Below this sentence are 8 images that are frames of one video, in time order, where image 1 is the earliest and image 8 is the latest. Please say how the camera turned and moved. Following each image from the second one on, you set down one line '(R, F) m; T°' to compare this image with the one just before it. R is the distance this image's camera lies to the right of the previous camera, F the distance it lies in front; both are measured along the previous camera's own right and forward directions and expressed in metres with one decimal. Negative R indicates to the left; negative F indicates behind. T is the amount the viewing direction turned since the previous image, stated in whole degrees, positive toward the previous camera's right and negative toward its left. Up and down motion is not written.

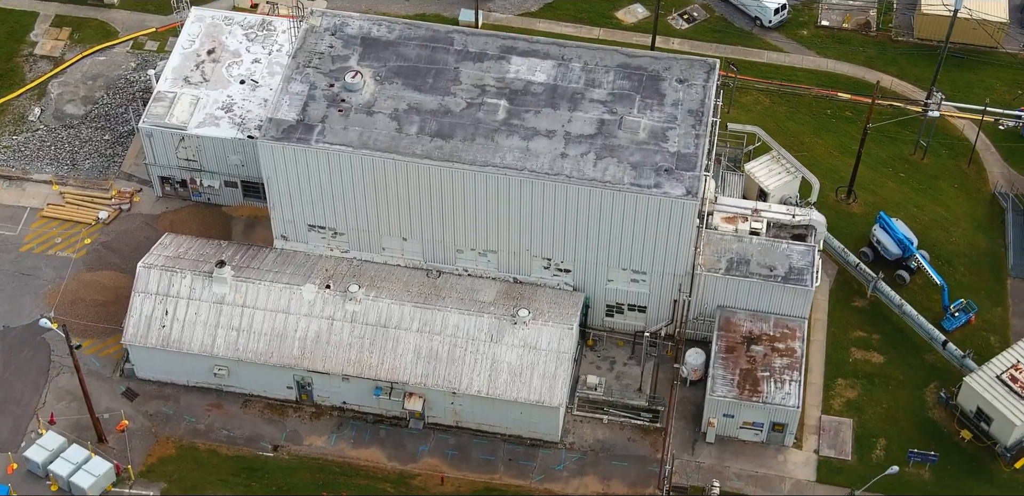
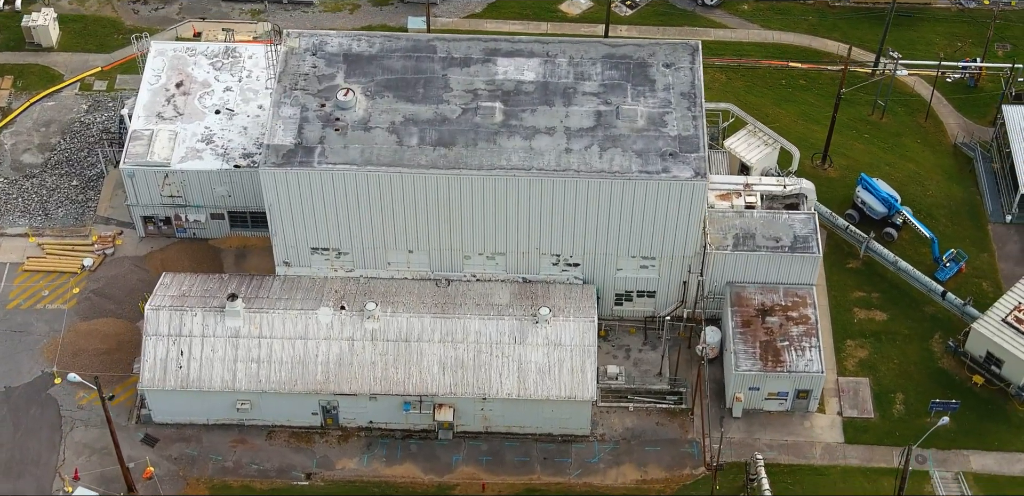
(-5.4, +0.2) m; +5°
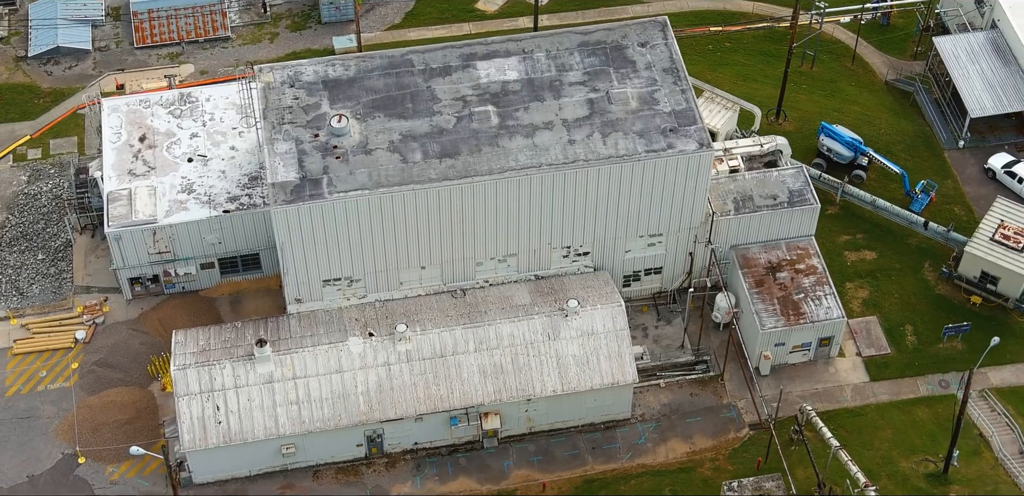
(-7.9, +0.5) m; +8°
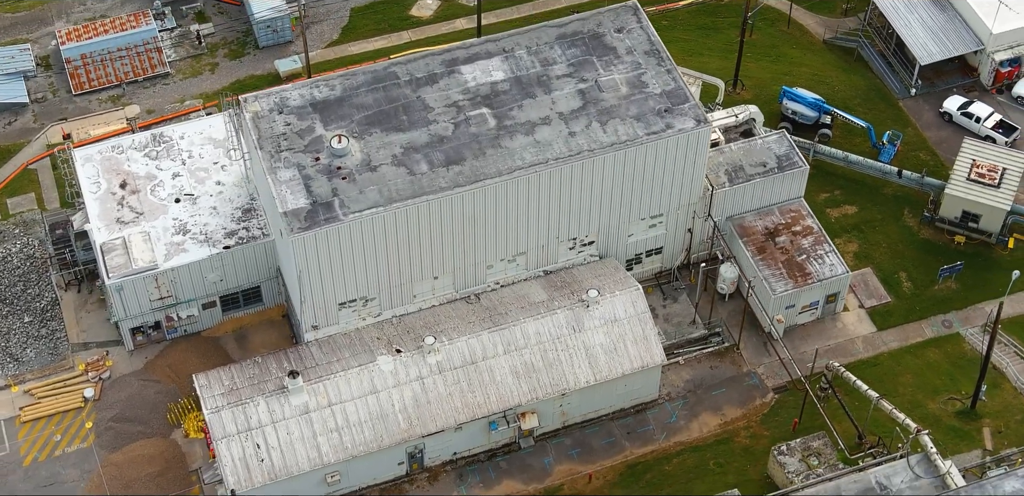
(-6.3, +0.3) m; +6°
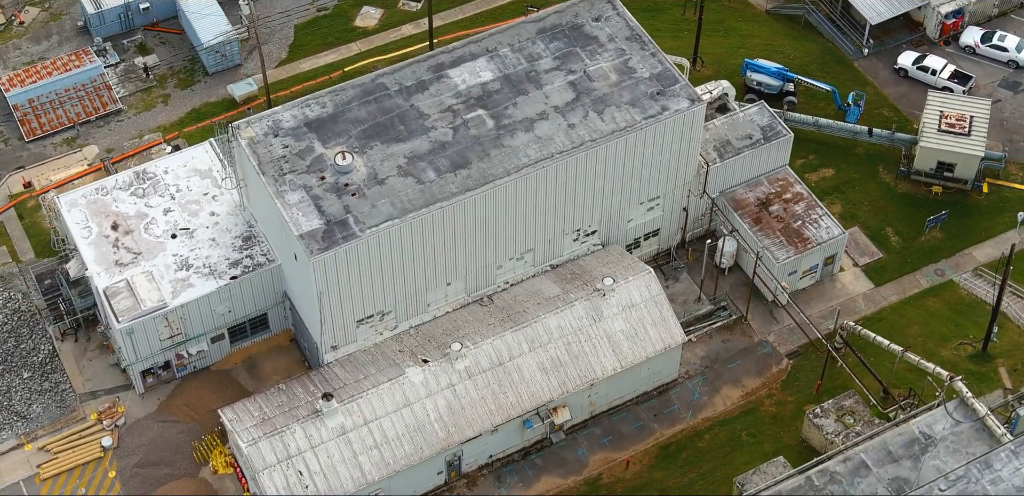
(-5.4, +0.2) m; +5°
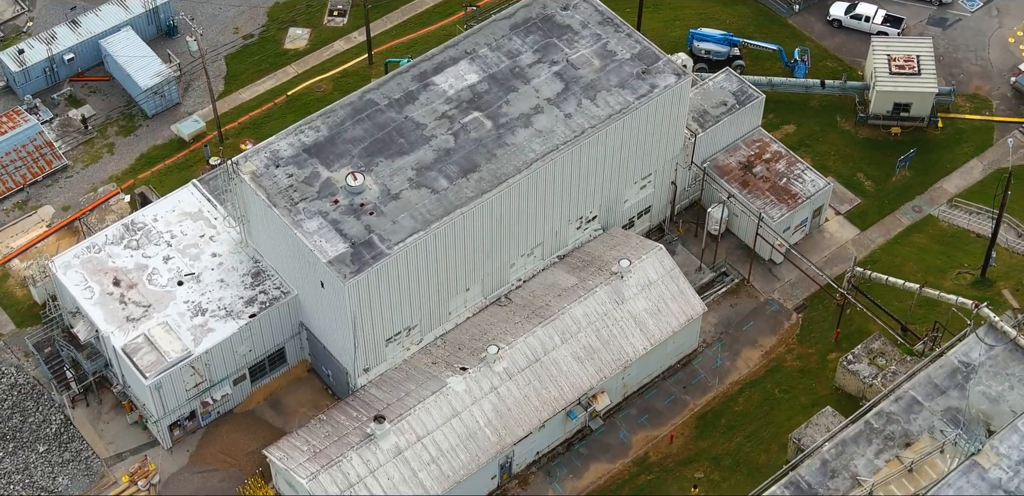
(-7.1, +0.4) m; +7°
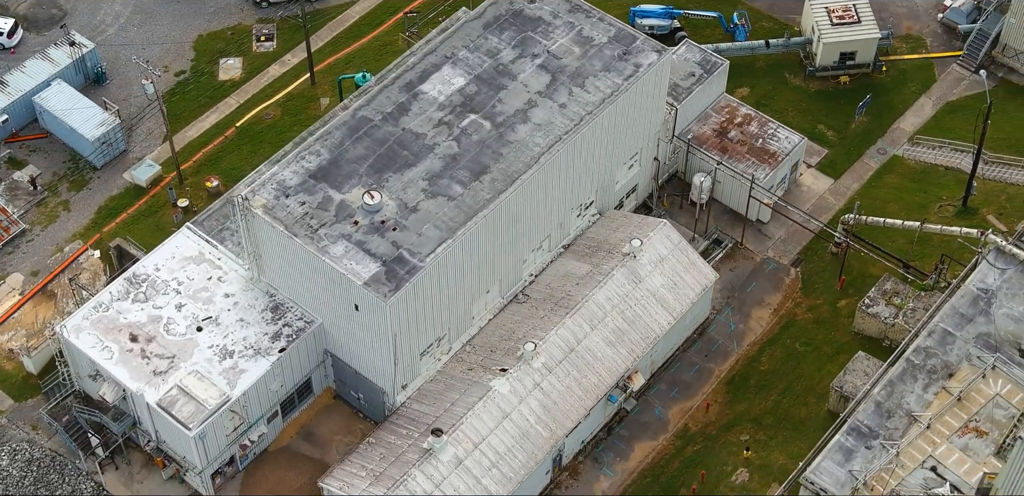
(-7.1, +0.3) m; +7°
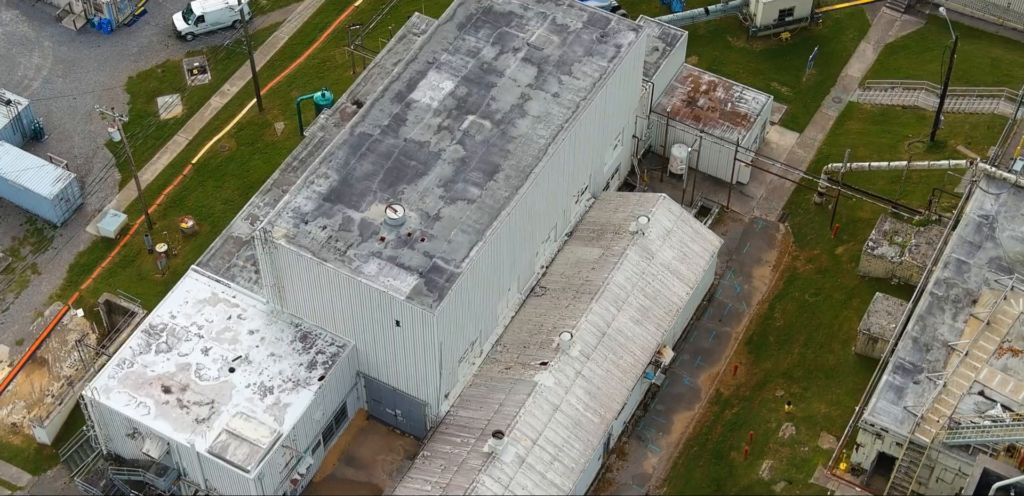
(-7.1, +0.4) m; +7°
